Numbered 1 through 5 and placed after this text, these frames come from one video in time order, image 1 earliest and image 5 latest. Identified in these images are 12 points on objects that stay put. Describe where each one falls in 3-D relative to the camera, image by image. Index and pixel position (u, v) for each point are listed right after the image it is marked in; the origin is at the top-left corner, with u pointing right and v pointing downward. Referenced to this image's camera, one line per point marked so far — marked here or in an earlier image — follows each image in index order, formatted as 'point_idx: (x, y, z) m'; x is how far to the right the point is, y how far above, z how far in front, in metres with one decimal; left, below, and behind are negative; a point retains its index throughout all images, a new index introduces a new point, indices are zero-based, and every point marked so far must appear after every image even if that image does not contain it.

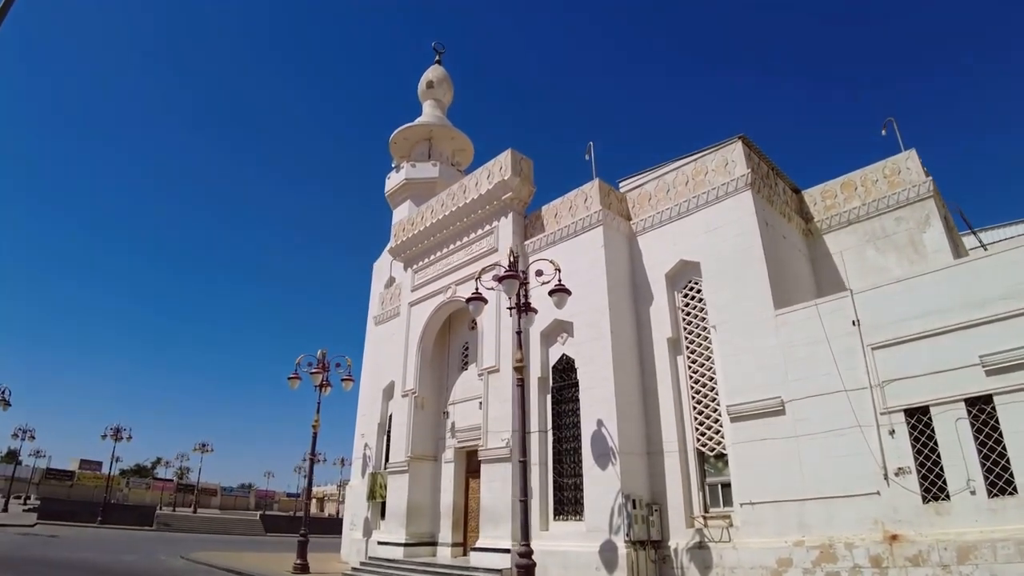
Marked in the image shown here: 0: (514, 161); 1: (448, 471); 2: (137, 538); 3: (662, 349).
0: (0.0, +2.5, +11.9) m
1: (-1.3, -3.8, +12.1) m
2: (-10.8, -7.2, +17.3) m
3: (+2.5, -1.0, +10.0) m
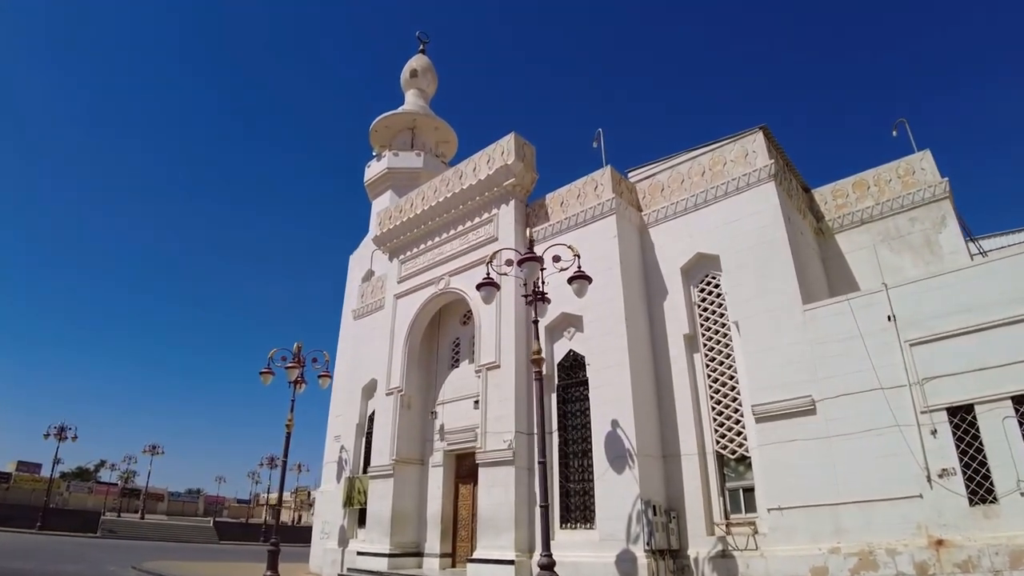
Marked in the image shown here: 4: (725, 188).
0: (+0.1, +2.7, +11.3) m
1: (-1.4, -3.6, +11.3) m
2: (-11.4, -6.8, +15.7) m
3: (+2.6, -0.9, +9.4) m
4: (+3.5, +1.6, +9.6) m
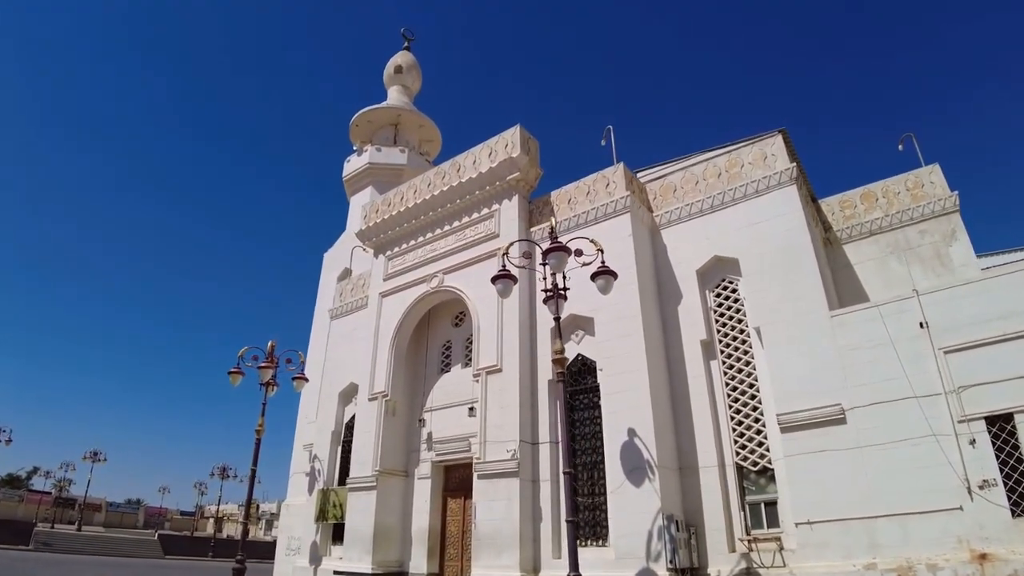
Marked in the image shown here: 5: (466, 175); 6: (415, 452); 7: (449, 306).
0: (+0.2, +2.7, +10.7) m
1: (-1.5, -3.5, +10.4) m
2: (-12.0, -6.5, +13.9) m
3: (+2.8, -1.0, +9.0) m
4: (+3.6, +1.5, +9.3) m
5: (-0.9, +2.1, +11.3) m
6: (-1.8, -3.0, +10.9) m
7: (-1.2, -0.4, +11.5) m
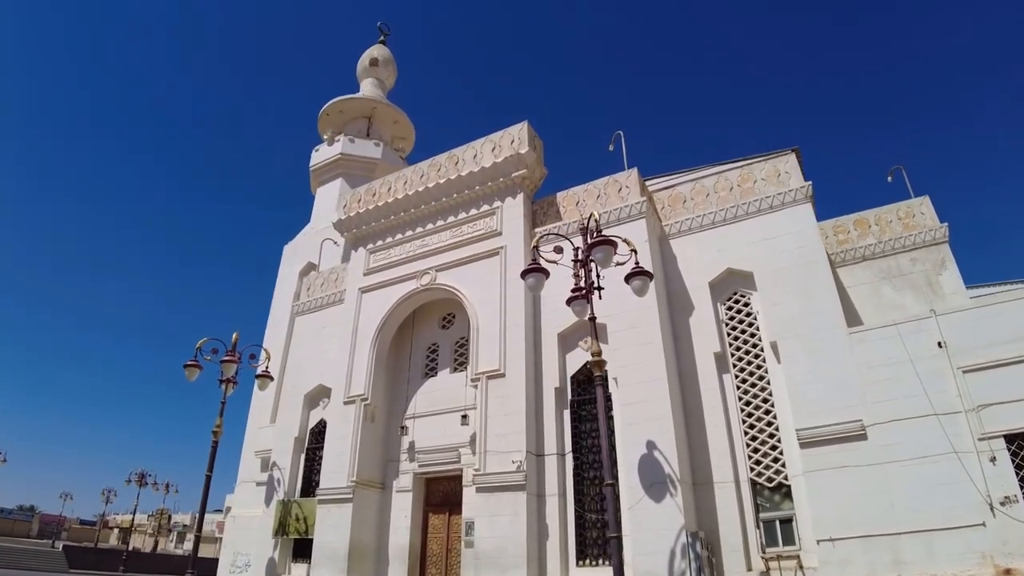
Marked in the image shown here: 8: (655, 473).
0: (+0.3, +2.6, +10.3) m
1: (-1.7, -3.4, +9.5) m
2: (-12.7, -5.9, +11.6) m
3: (+2.9, -1.1, +8.7) m
4: (+3.8, +1.3, +9.3) m
5: (-0.8, +2.1, +10.7) m
6: (-2.0, -2.9, +10.0) m
7: (-1.4, -0.3, +10.8) m
8: (+1.8, -2.4, +7.6) m
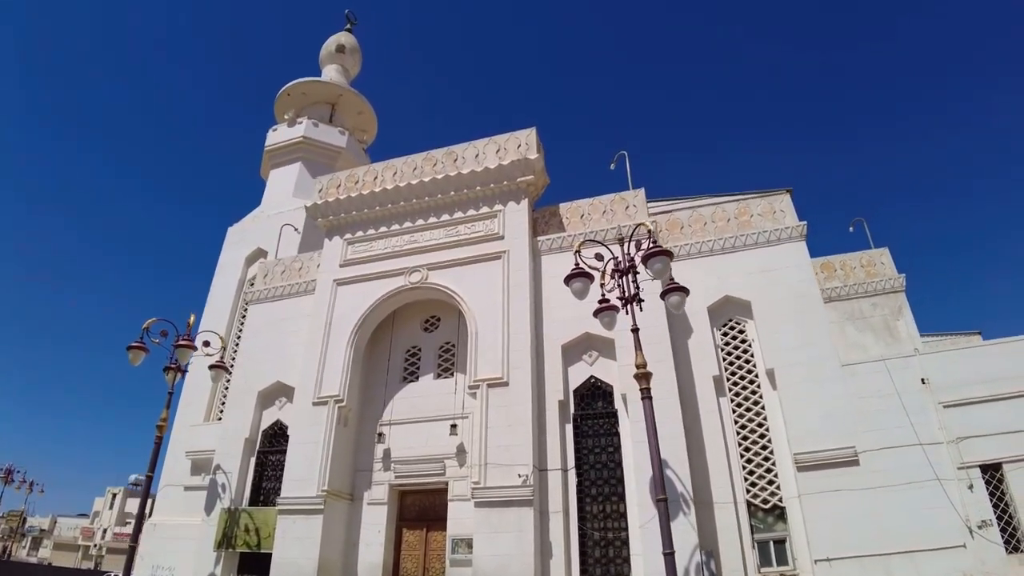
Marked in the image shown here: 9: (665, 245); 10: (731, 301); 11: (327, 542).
0: (+0.5, +2.5, +10.1) m
1: (-2.0, -3.4, +8.7) m
2: (-13.3, -4.8, +8.7) m
3: (+2.9, -1.5, +8.9) m
4: (+4.0, +0.8, +9.7) m
5: (-0.8, +2.1, +10.3) m
6: (-2.3, -2.8, +9.1) m
7: (-1.6, -0.3, +10.2) m
8: (+2.0, -2.6, +7.5) m
9: (+2.6, +0.7, +10.2) m
10: (+3.5, -0.2, +9.4) m
11: (-2.6, -3.6, +8.2) m
